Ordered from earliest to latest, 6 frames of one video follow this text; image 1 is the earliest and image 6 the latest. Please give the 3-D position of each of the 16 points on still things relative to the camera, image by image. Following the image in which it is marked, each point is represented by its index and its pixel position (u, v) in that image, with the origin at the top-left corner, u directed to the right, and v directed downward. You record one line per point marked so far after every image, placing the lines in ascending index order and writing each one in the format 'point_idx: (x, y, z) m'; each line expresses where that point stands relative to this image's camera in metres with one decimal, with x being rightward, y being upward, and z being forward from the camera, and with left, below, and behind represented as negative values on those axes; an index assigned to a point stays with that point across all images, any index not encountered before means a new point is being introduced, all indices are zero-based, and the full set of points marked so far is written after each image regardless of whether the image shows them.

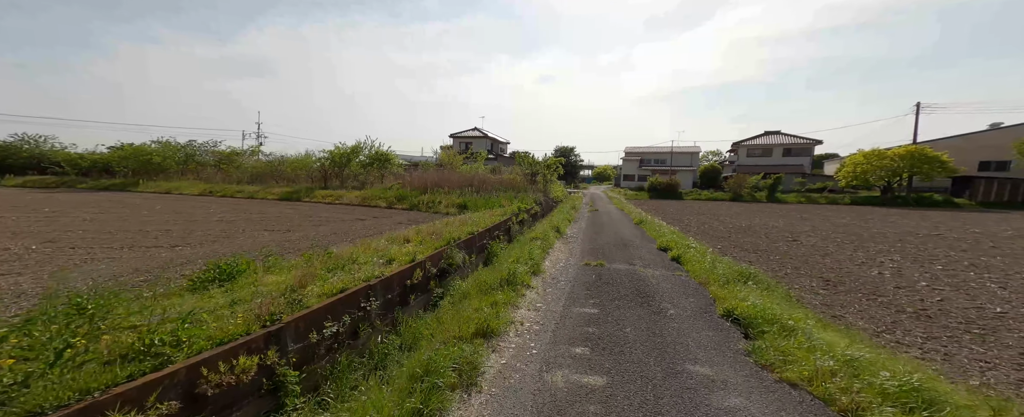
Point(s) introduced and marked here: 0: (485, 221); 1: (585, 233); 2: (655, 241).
0: (-0.7, -0.3, +10.2) m
1: (+1.5, -0.6, +8.5) m
2: (+2.7, -0.7, +7.5) m
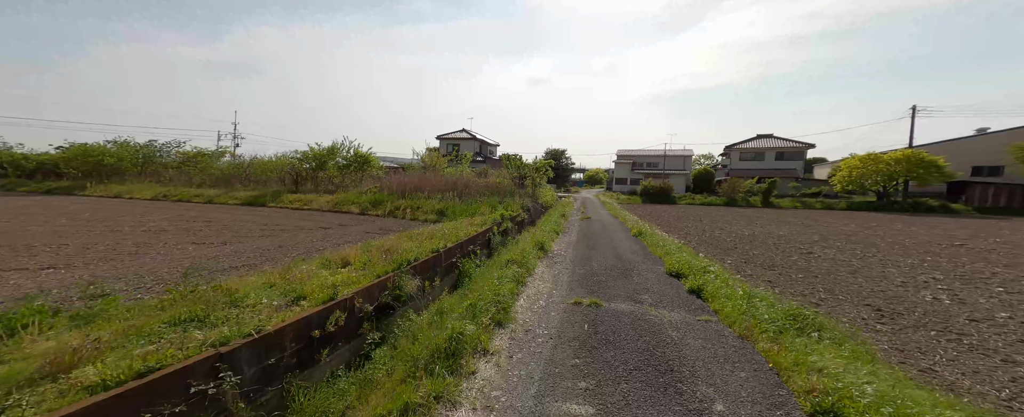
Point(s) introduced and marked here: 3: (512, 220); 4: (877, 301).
0: (-1.2, -0.5, +8.7) m
1: (+1.1, -0.7, +7.1) m
2: (+2.3, -0.8, +6.1) m
3: (0.0, -0.3, +11.8) m
4: (+5.2, -1.3, +5.8) m
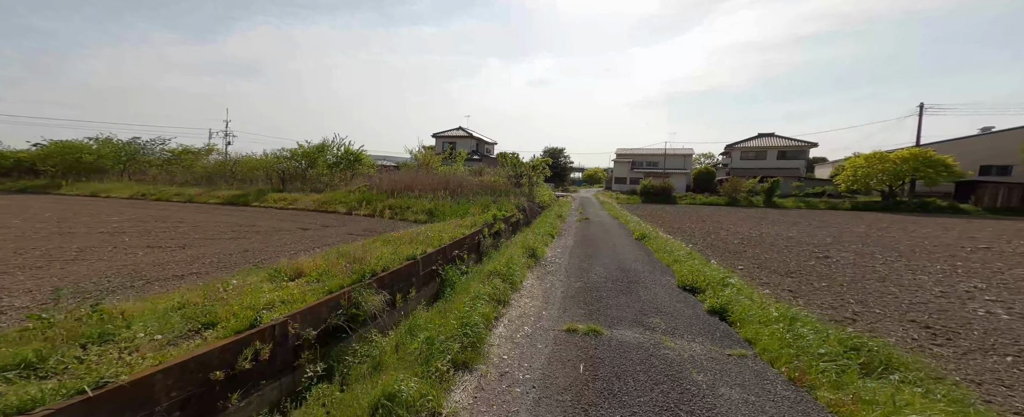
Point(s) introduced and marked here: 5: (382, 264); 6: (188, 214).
0: (-1.3, -0.5, +7.9) m
1: (+0.9, -0.8, +6.3) m
2: (+2.1, -0.9, +5.3) m
3: (-0.2, -0.3, +11.0) m
4: (+5.1, -1.3, +5.0) m
5: (-1.5, -0.7, +4.8) m
6: (-9.9, -0.2, +12.4) m
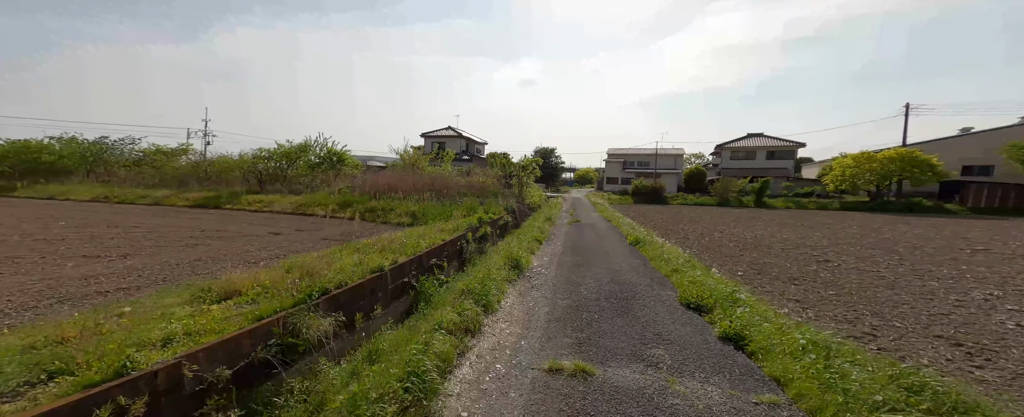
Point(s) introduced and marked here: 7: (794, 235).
0: (-1.6, -0.6, +7.3) m
1: (+0.7, -0.8, +5.7) m
2: (+1.9, -0.9, +4.8) m
3: (-0.5, -0.4, +10.4) m
4: (+4.8, -1.4, +4.5) m
5: (-1.8, -0.7, +4.2) m
6: (-10.3, -0.3, +11.6) m
7: (+10.2, -1.0, +14.7) m
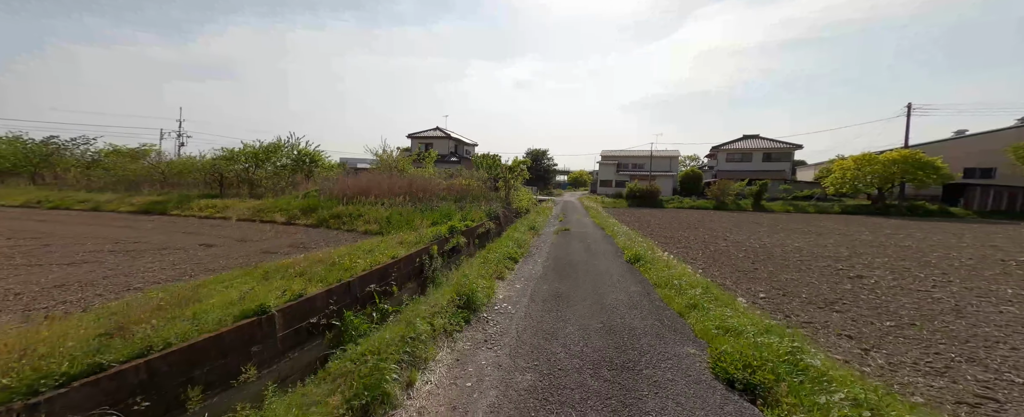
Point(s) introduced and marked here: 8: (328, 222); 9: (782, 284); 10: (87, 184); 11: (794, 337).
0: (-2.1, -0.7, +5.7) m
1: (+0.2, -0.9, +4.2) m
2: (+1.4, -1.0, +3.3) m
3: (-1.0, -0.5, +8.9) m
4: (+4.4, -1.5, +3.1) m
5: (-2.2, -0.8, +2.6) m
6: (-10.8, -0.5, +9.9) m
7: (+9.7, -1.1, +13.4) m
8: (-5.6, -0.4, +12.5) m
9: (+4.7, -1.3, +7.2) m
10: (-18.5, +1.1, +17.7) m
11: (+2.4, -1.0, +3.5) m
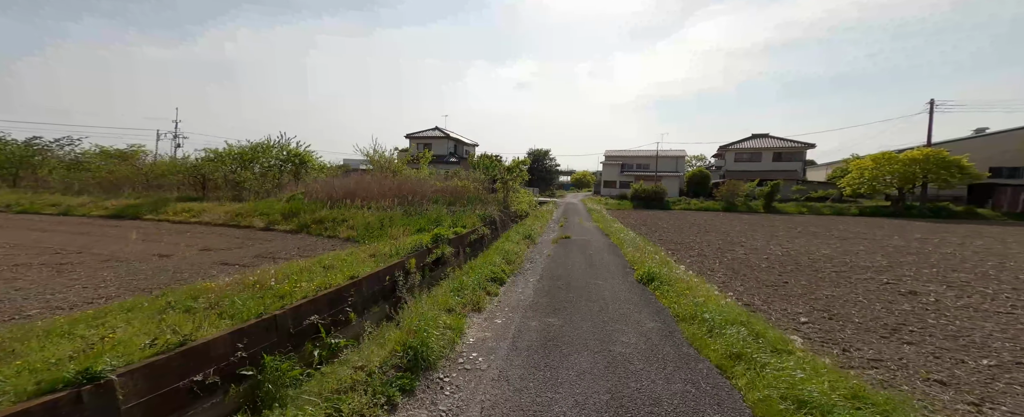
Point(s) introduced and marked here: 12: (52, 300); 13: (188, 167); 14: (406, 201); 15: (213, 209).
0: (-2.3, -0.8, +4.7) m
1: (0.0, -1.0, +3.1) m
2: (+1.2, -1.1, +2.1) m
3: (-1.2, -0.6, +7.8) m
4: (+4.2, -1.5, +1.9) m
5: (-2.4, -0.9, +1.6) m
6: (-10.9, -0.6, +9.0) m
7: (+9.6, -1.2, +12.1) m
8: (-5.7, -0.5, +11.4) m
9: (+4.6, -1.4, +6.0) m
10: (-18.5, +0.9, +16.9) m
11: (+2.2, -1.1, +2.4) m
12: (-5.3, -1.0, +4.7) m
13: (-13.2, +1.7, +16.6) m
14: (-3.4, +0.3, +12.9) m
15: (-9.6, -0.1, +13.2) m
